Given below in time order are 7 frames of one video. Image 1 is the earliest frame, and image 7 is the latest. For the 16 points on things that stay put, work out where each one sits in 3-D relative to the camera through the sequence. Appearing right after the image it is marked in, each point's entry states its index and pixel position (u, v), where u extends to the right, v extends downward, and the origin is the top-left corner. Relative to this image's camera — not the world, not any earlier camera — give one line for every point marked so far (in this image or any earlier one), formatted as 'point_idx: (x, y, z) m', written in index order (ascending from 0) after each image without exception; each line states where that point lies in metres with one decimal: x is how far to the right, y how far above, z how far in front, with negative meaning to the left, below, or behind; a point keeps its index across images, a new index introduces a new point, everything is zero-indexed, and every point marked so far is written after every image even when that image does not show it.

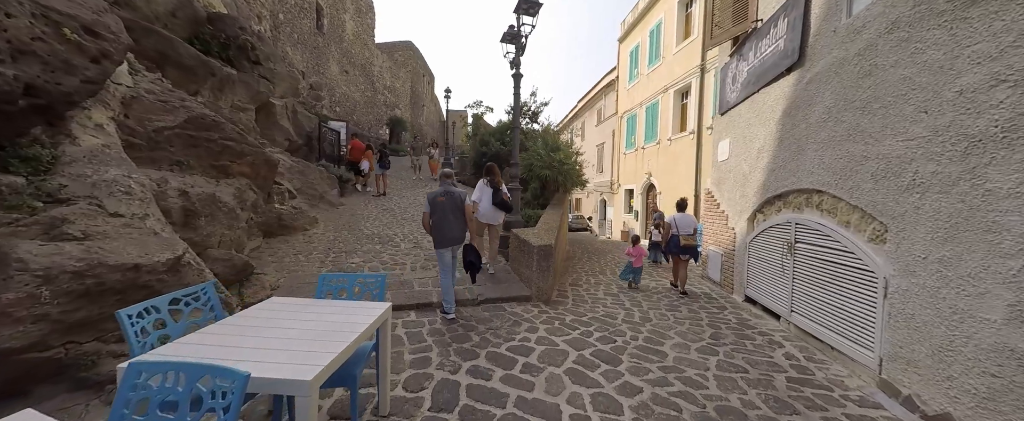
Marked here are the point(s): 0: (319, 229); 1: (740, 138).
0: (-4.0, -0.4, +7.0) m
1: (+3.6, +1.2, +5.4) m
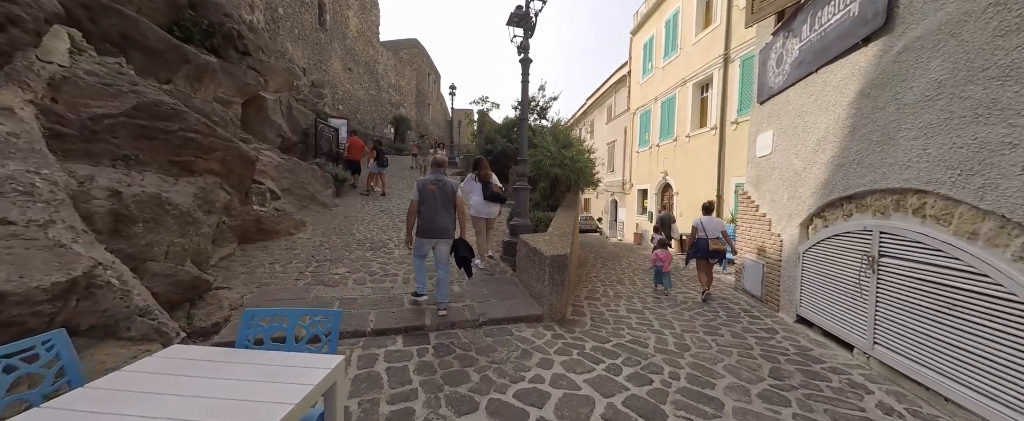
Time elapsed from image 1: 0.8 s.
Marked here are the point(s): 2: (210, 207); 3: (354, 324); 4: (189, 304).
0: (-3.9, -0.4, +6.4) m
1: (+3.8, +1.1, +4.6) m
2: (-4.1, +0.1, +4.6) m
3: (-1.6, -1.2, +3.5) m
4: (-3.2, -0.9, +3.4) m
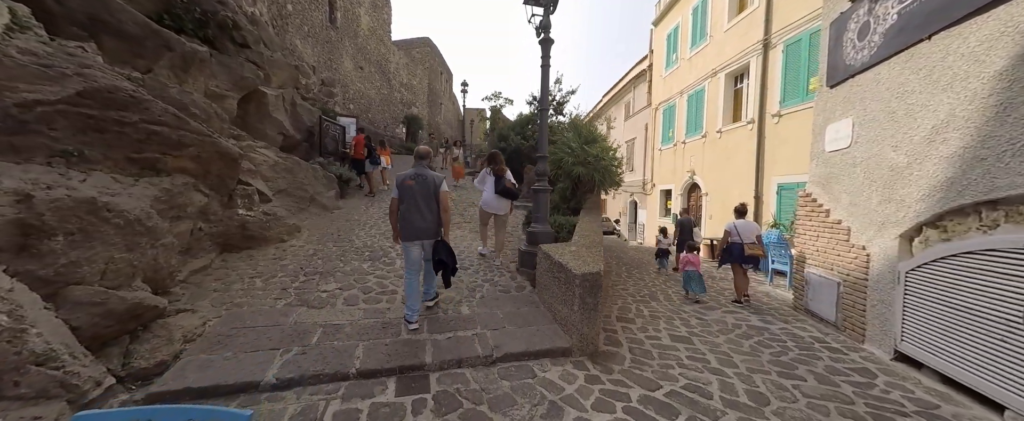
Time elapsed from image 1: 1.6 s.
0: (-3.6, -0.5, +5.7) m
1: (+4.0, +1.0, +3.6) m
2: (-3.9, 0.0, +3.9) m
3: (-1.5, -1.3, +2.8) m
4: (-3.1, -1.0, +2.7) m
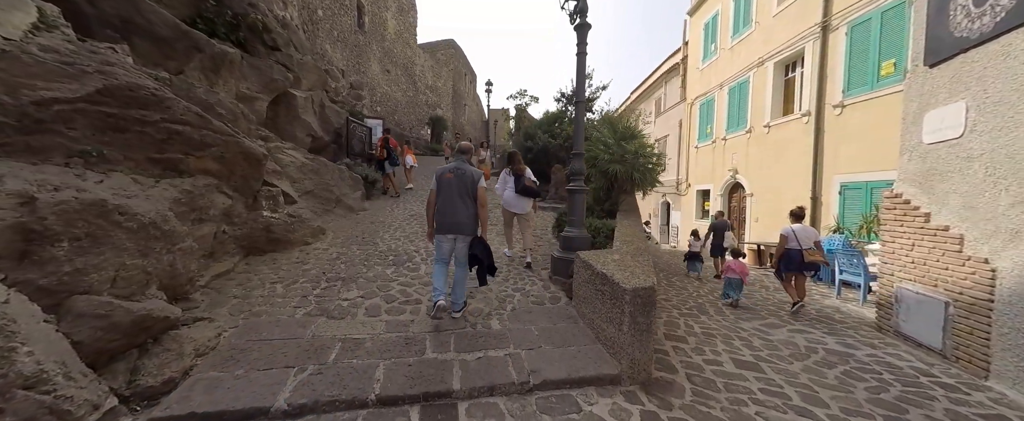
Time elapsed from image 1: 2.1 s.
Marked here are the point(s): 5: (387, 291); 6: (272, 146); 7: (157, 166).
0: (-3.1, -0.5, +5.5) m
1: (+4.3, +1.0, +2.9) m
2: (-3.5, 0.0, +3.8) m
3: (-1.2, -1.3, +2.4) m
4: (-2.8, -1.0, +2.5) m
5: (-1.5, -1.0, +4.1) m
6: (-4.6, +1.2, +6.5) m
7: (-3.8, +0.5, +3.6) m
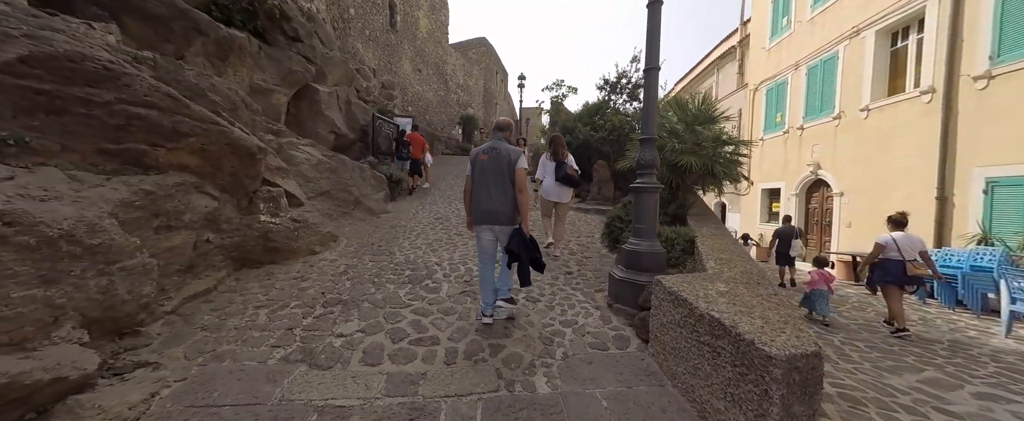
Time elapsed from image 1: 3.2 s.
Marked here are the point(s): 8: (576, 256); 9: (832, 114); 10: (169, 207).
0: (-2.5, -0.6, +4.7) m
1: (+4.6, +0.9, +1.4) m
2: (-3.1, -0.1, +3.0) m
3: (-0.9, -1.3, +1.5) m
4: (-2.5, -1.1, +1.6) m
5: (-1.1, -1.0, +3.1) m
6: (-3.9, +1.2, +5.8) m
7: (-3.3, +0.4, +2.8) m
8: (+1.0, -0.7, +5.2) m
9: (+9.2, +2.7, +9.7) m
10: (-3.0, 0.0, +3.0) m
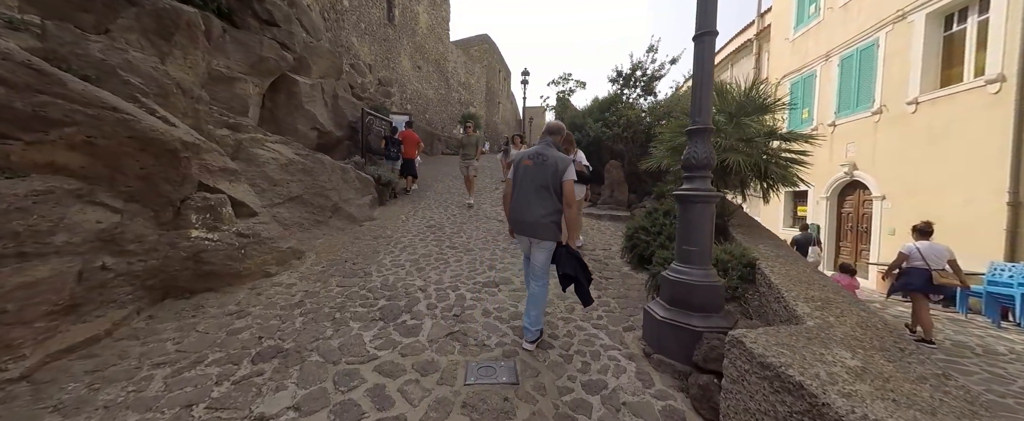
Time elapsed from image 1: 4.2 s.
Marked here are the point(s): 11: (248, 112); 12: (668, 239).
0: (-2.5, -0.7, +3.8) m
1: (+4.6, +0.8, +0.4) m
2: (-3.0, -0.2, +2.1) m
3: (-0.9, -1.5, +0.5) m
4: (-2.4, -1.2, +0.7) m
5: (-1.0, -1.1, +2.2) m
6: (-3.9, +1.1, +4.9) m
7: (-3.3, +0.3, +1.9) m
8: (+1.0, -0.8, +4.3) m
9: (+9.3, +2.6, +8.7) m
10: (-3.0, -0.1, +2.1) m
11: (-4.5, +1.7, +5.7) m
12: (+2.0, -0.4, +4.2) m
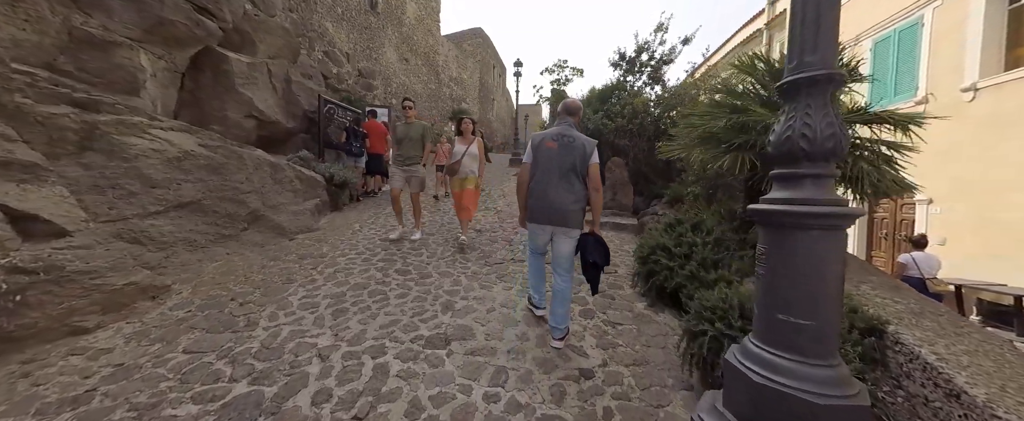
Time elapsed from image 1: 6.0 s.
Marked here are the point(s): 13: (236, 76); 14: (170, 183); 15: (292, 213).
0: (-2.8, -0.8, +2.4) m
1: (+4.4, +0.7, -0.9) m
2: (-3.3, -0.3, +0.7) m
3: (-1.1, -1.6, -0.8) m
4: (-2.7, -1.3, -0.7) m
5: (-1.3, -1.3, +0.8) m
6: (-4.2, +0.9, +3.5) m
7: (-3.6, +0.2, +0.5) m
8: (+0.7, -1.0, +2.9) m
9: (+8.9, +2.5, +7.4) m
10: (-3.3, -0.2, +0.7) m
11: (-4.8, +1.6, +4.3) m
12: (+1.6, -0.5, +2.9) m
13: (-5.0, +2.5, +6.1) m
14: (-3.8, +0.3, +3.7) m
15: (-3.2, 0.0, +4.9) m
